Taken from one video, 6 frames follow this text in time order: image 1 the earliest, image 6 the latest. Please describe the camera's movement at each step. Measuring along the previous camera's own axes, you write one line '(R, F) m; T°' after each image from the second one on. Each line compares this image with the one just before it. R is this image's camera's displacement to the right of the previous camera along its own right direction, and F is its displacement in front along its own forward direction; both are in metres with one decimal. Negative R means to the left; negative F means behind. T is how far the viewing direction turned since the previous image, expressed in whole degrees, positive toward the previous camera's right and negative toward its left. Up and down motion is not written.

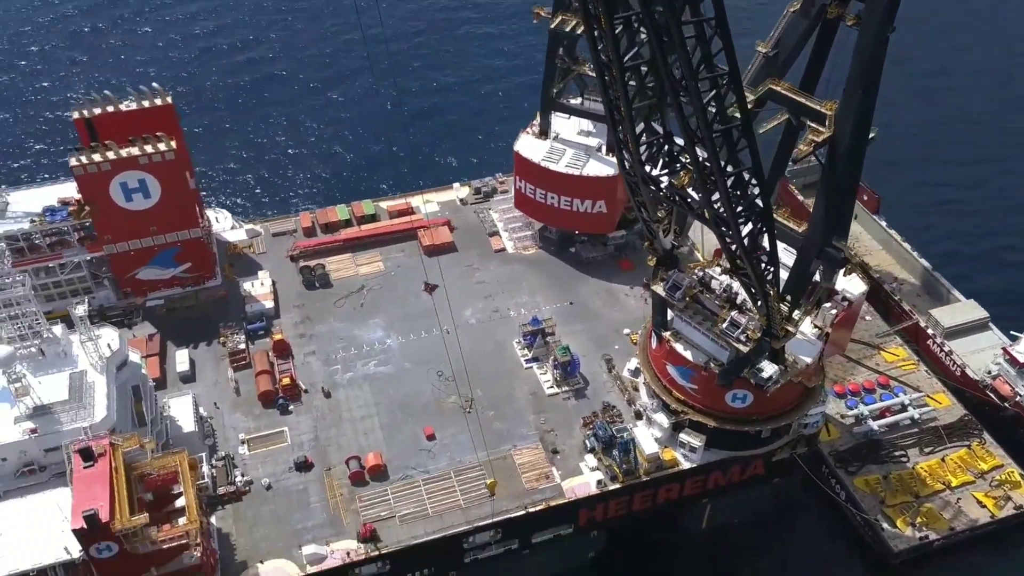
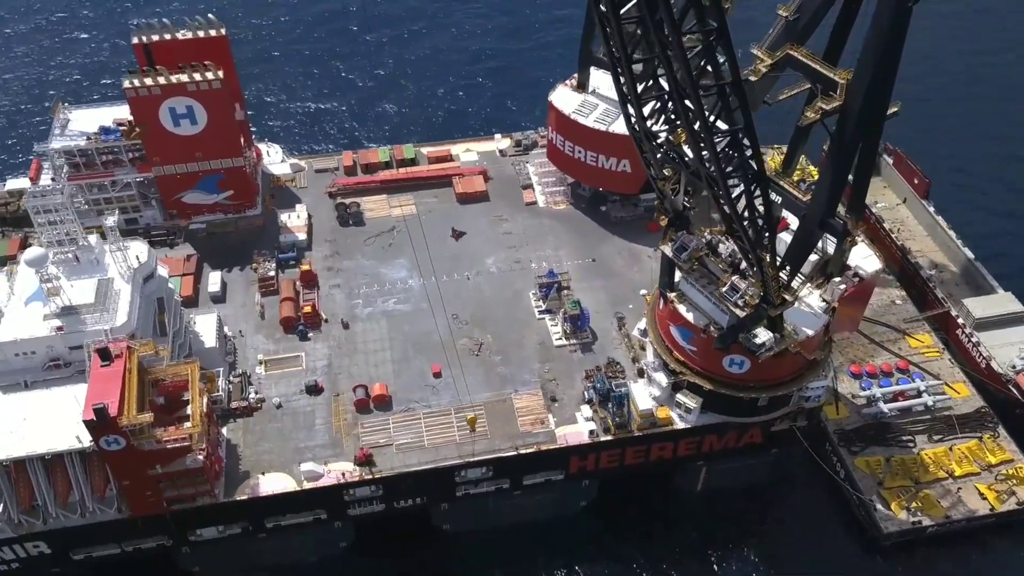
(+3.3, -0.9) m; -5°
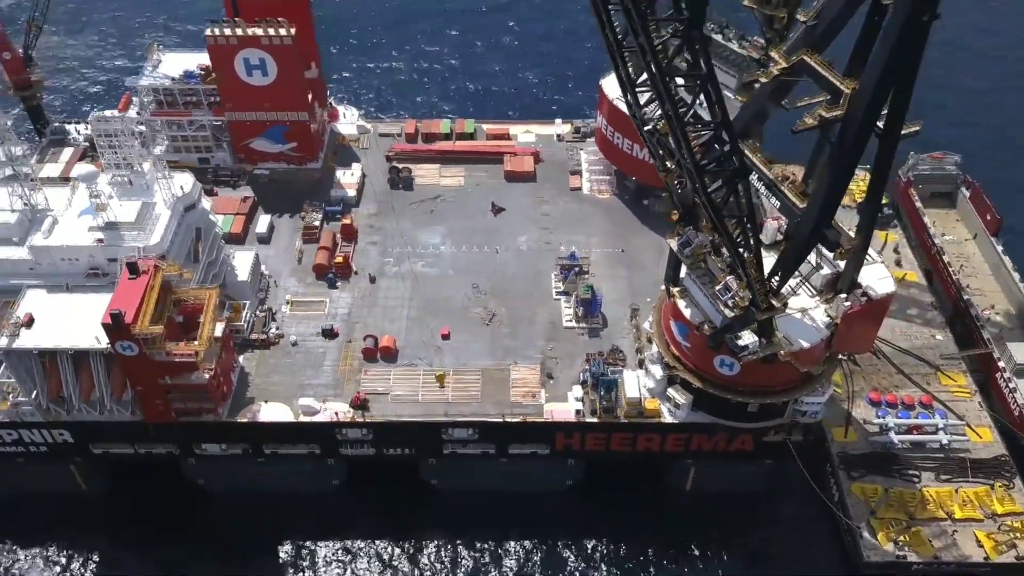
(+5.6, -1.0) m; -8°
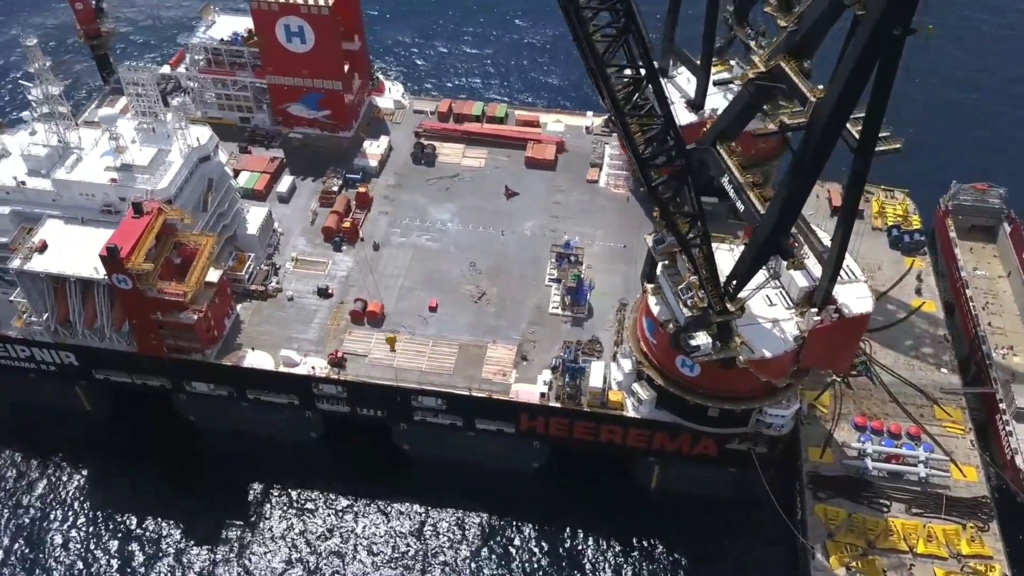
(+5.9, -0.7) m; -6°
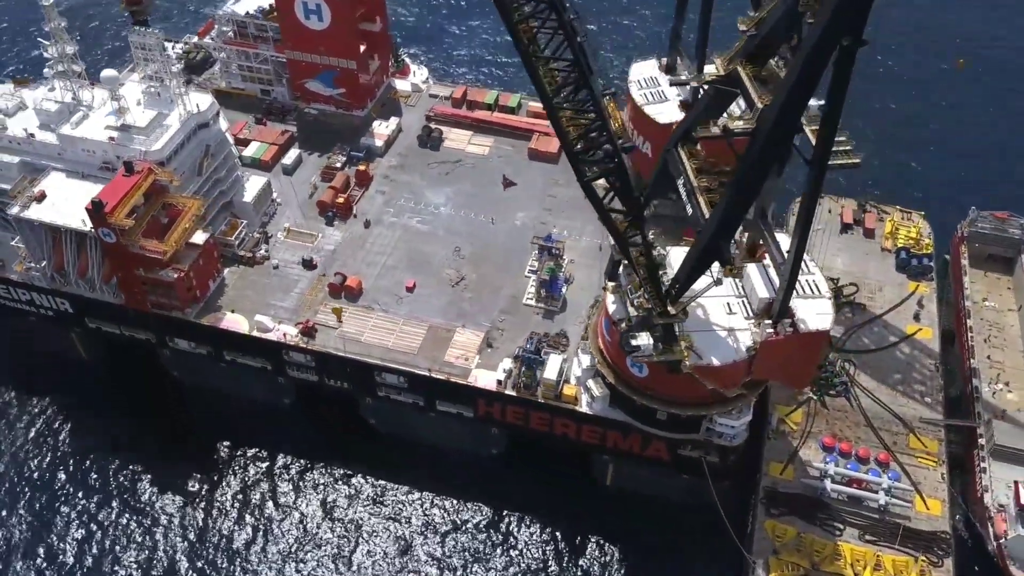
(+5.6, -0.2) m; -5°
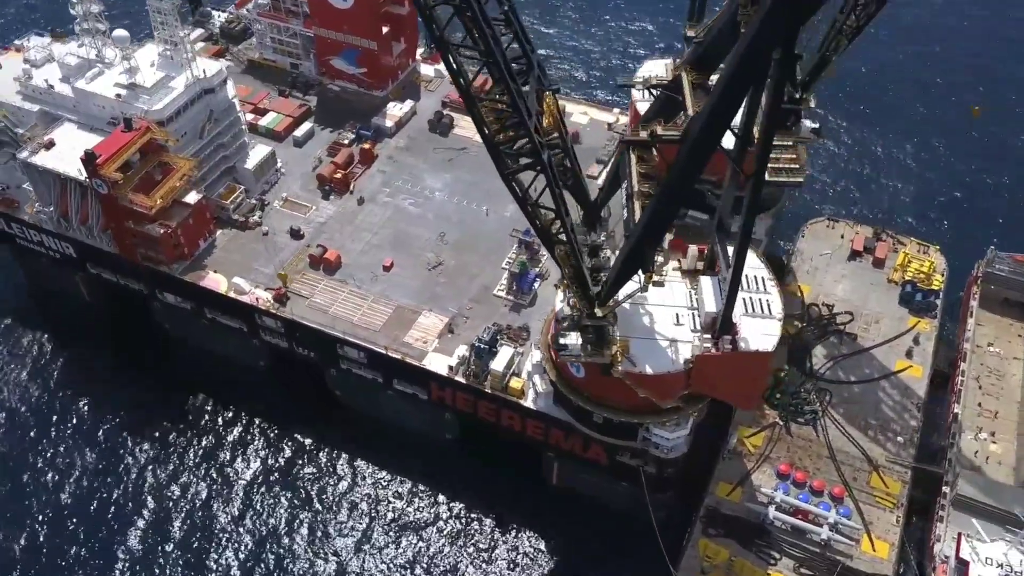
(+6.7, 0.0) m; -6°
